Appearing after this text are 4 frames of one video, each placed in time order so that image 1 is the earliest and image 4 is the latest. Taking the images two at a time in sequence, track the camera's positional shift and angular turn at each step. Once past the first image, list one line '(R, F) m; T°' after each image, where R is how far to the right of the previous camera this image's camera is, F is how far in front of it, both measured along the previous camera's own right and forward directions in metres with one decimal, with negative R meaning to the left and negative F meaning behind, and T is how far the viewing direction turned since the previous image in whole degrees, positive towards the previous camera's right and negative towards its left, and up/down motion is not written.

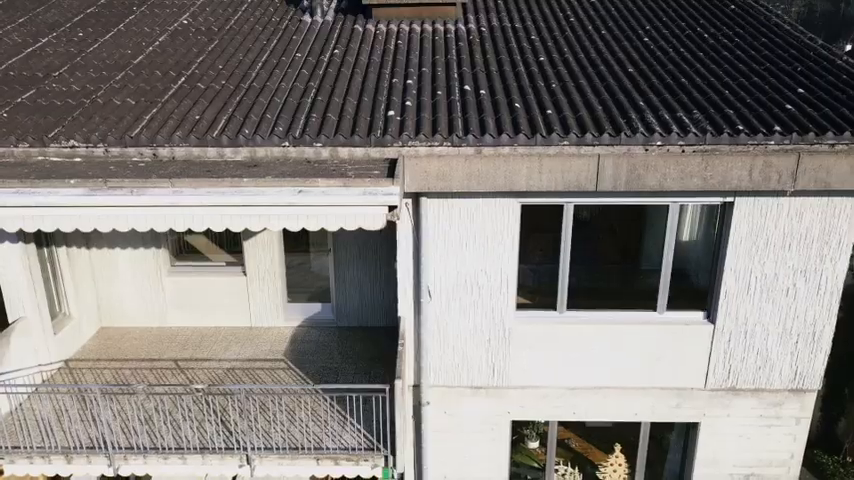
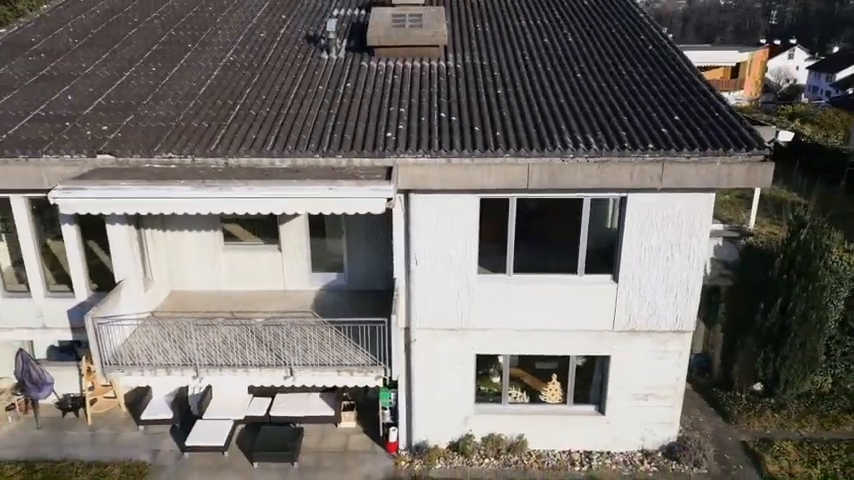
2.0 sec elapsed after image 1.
(+0.2, -3.3) m; 0°
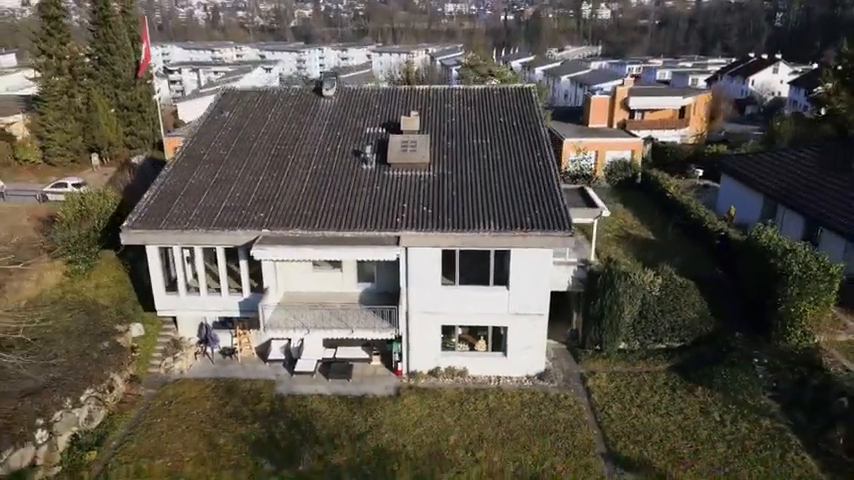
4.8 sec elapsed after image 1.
(+0.8, -11.7) m; -1°
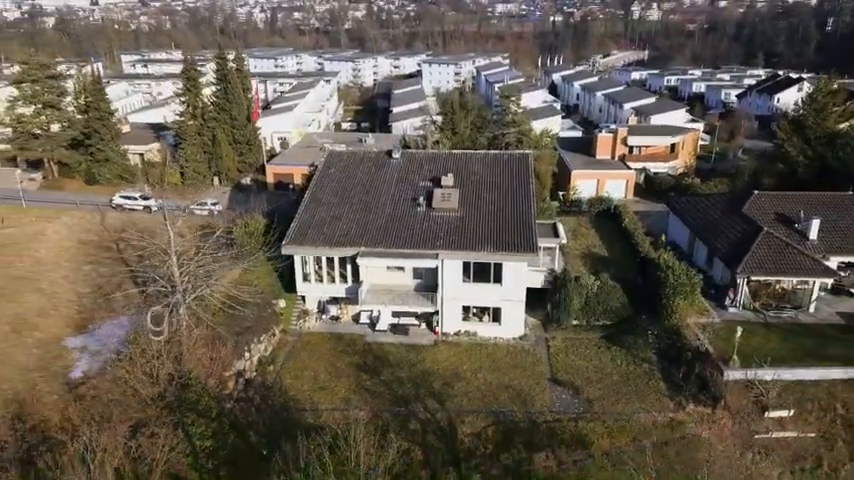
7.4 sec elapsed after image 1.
(+1.1, -16.4) m; -4°
